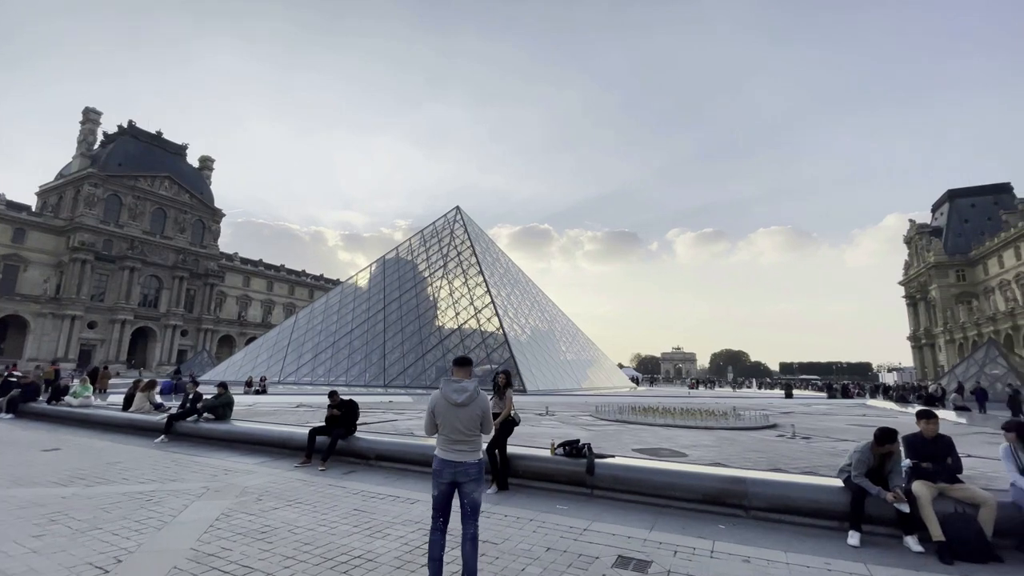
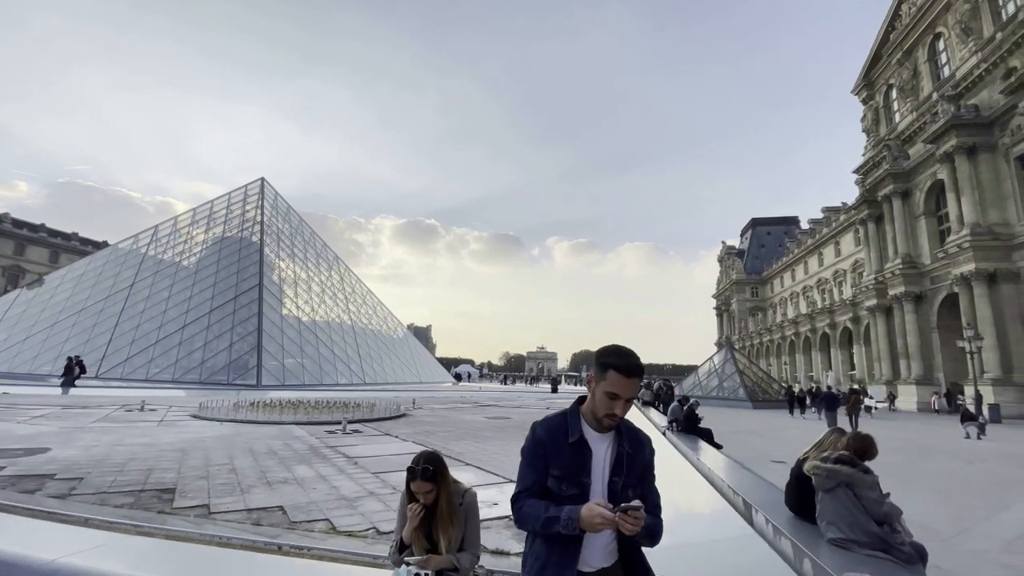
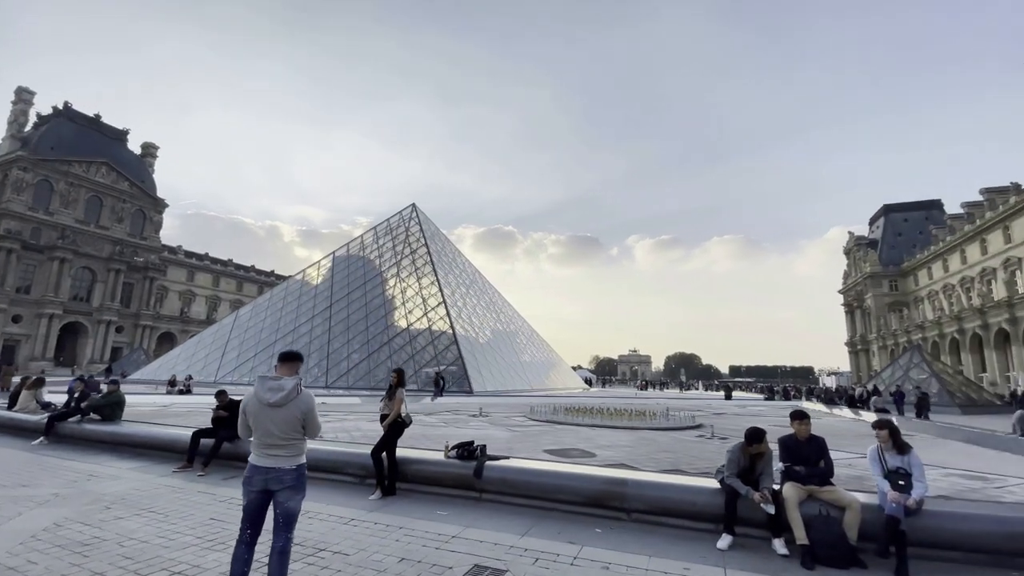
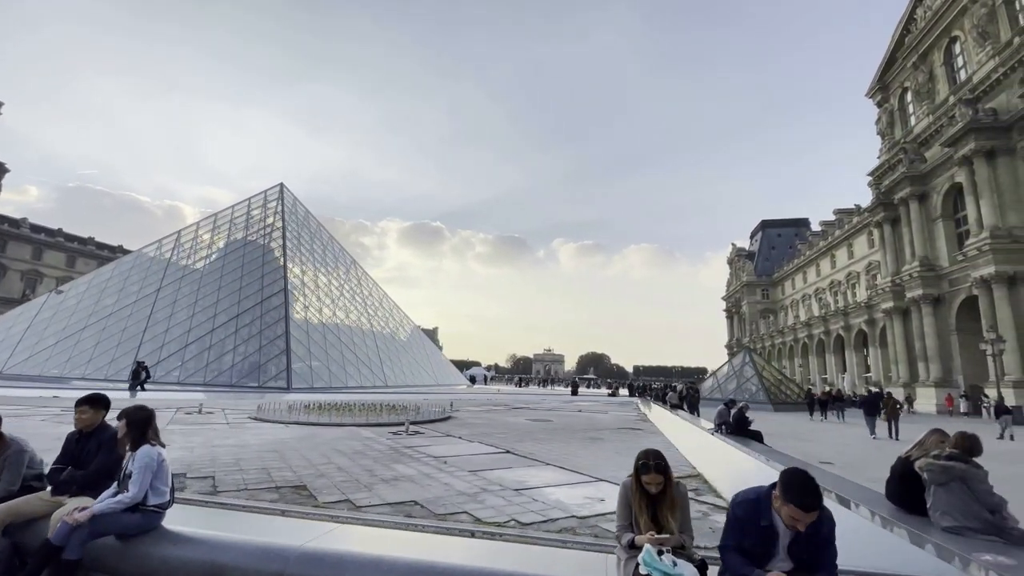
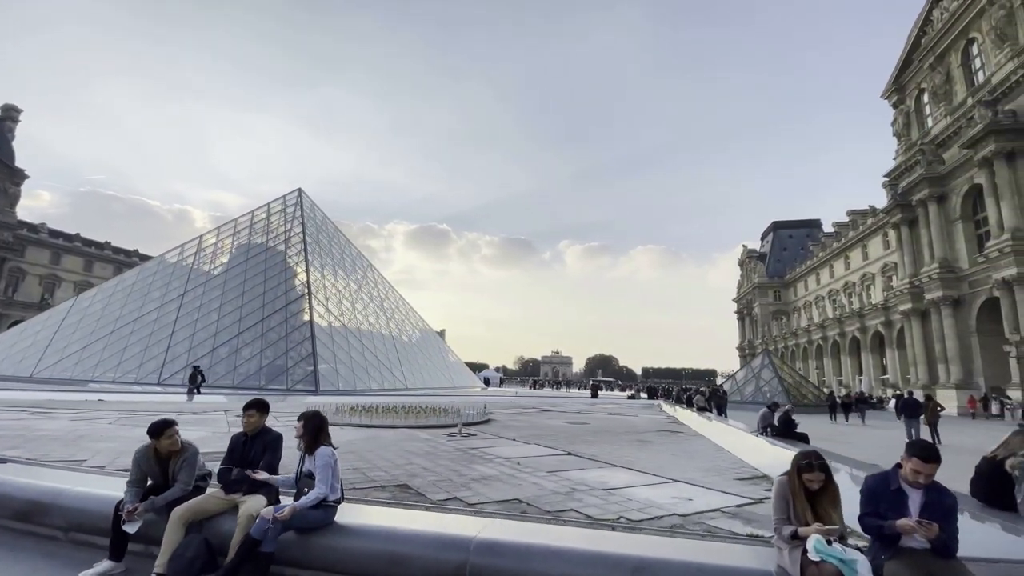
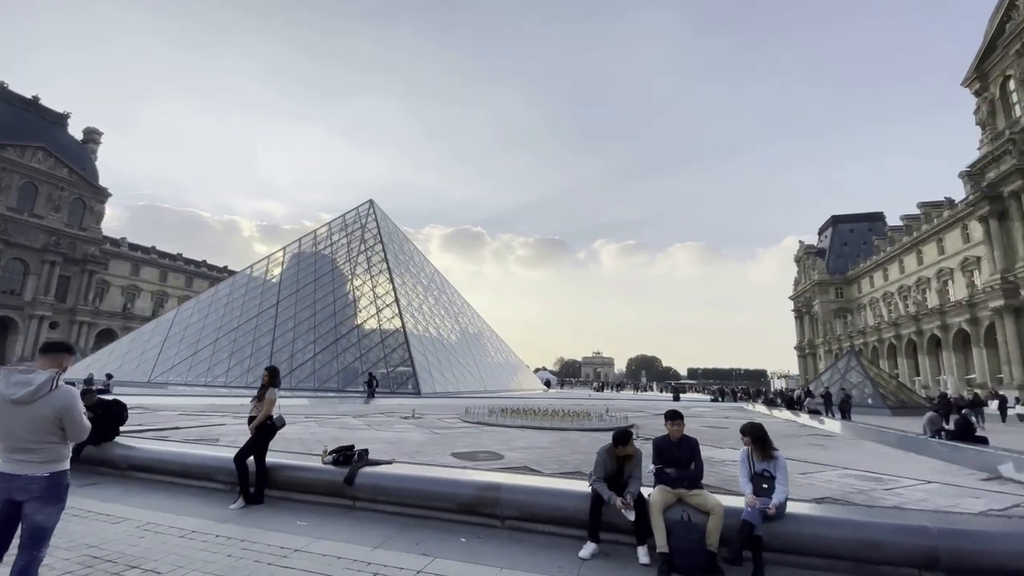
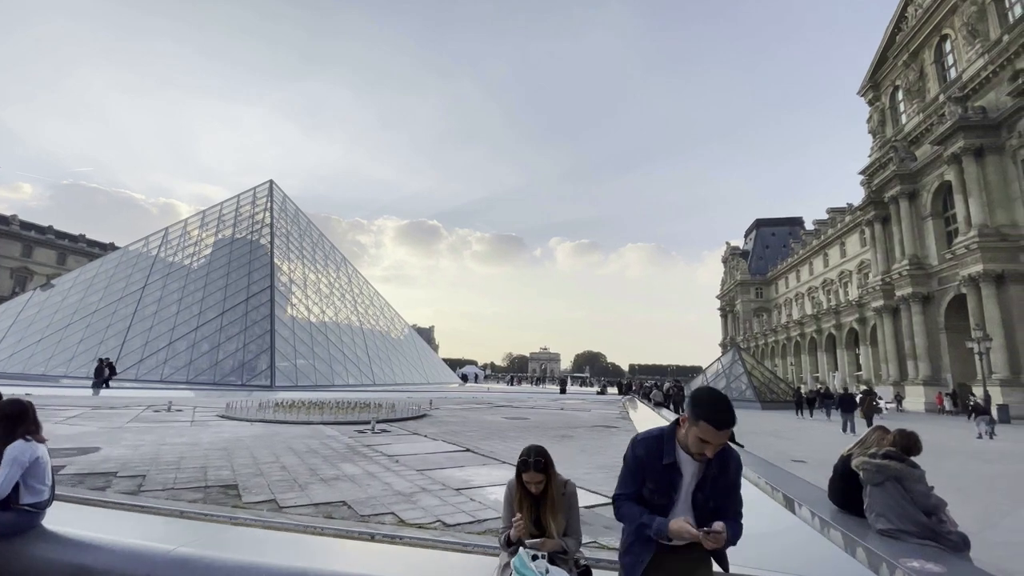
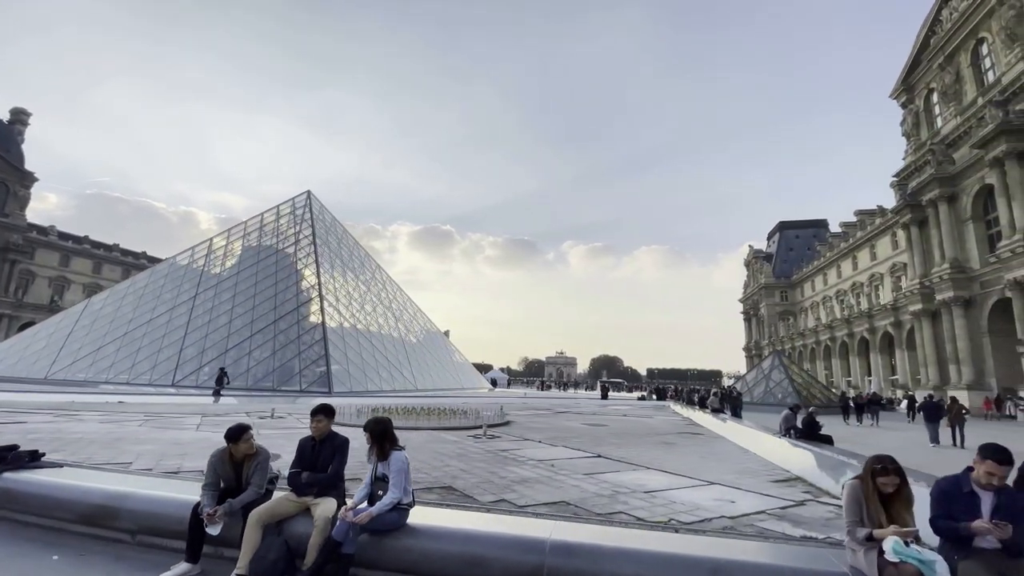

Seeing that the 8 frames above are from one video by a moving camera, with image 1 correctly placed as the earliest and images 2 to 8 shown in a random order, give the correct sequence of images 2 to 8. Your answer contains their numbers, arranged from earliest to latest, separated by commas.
3, 6, 8, 5, 4, 7, 2
